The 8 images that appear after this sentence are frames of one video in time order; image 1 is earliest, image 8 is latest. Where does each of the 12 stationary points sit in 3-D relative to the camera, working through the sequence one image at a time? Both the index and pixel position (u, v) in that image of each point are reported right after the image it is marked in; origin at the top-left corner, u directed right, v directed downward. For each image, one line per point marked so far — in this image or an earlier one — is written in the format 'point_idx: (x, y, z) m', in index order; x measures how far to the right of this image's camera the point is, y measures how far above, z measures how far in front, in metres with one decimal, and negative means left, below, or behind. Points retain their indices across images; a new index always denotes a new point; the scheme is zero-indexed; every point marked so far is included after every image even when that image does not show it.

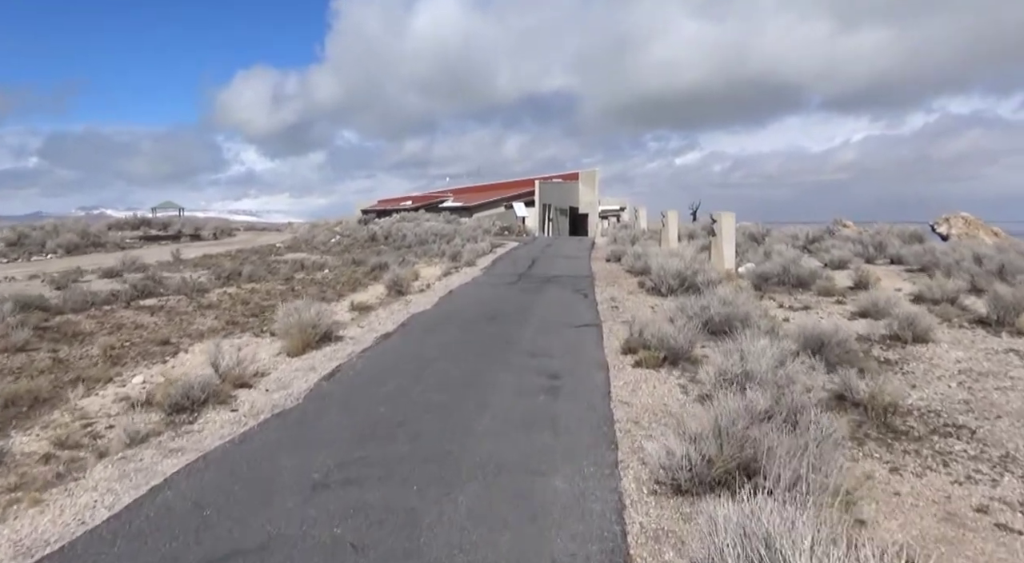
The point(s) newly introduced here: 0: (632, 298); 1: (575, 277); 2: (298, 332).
0: (+2.8, -0.4, +15.1) m
1: (+1.9, +0.1, +18.8) m
2: (-3.4, -0.8, +10.3) m
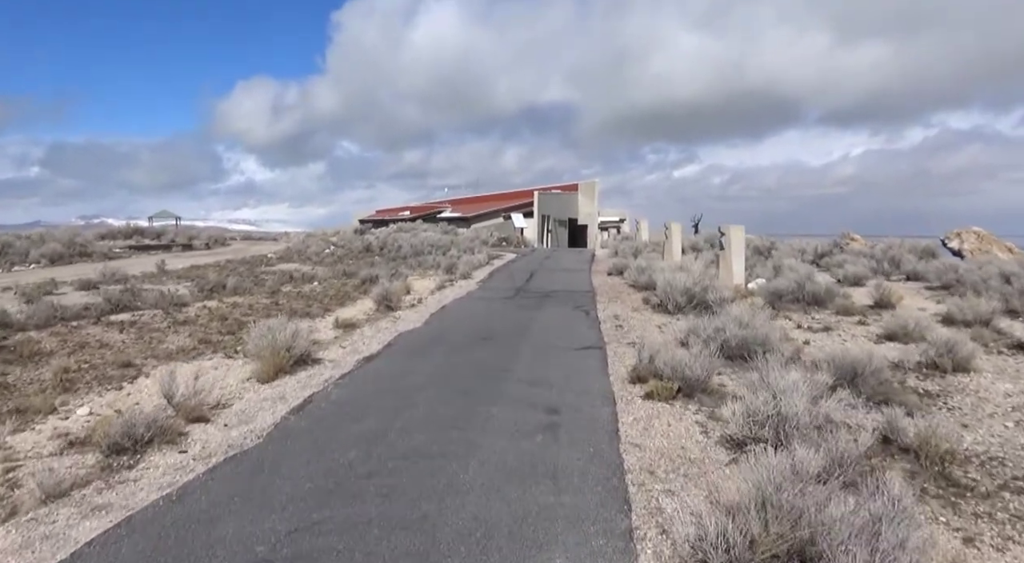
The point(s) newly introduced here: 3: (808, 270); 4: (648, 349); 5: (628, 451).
0: (+2.7, -0.8, +14.1) m
1: (+1.8, -0.3, +17.8) m
2: (-3.4, -1.0, +9.3) m
3: (+9.0, +0.3, +19.9) m
4: (+1.9, -1.0, +9.2) m
5: (+1.1, -1.6, +6.1) m
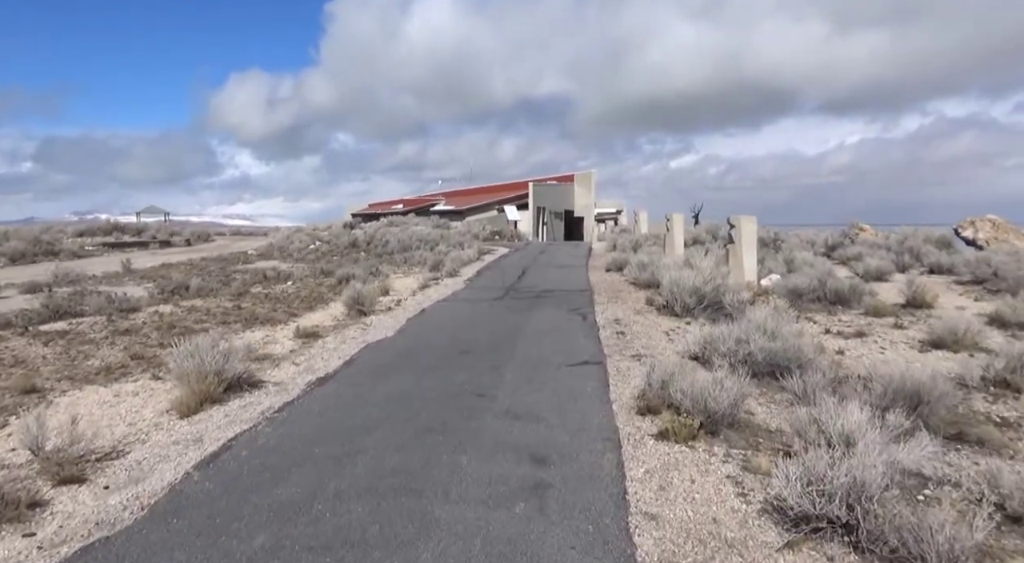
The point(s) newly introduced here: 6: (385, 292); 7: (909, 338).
0: (+2.5, -0.7, +12.5) m
1: (+1.5, -0.3, +16.1) m
2: (-3.7, -1.1, +7.6) m
3: (+8.7, +0.4, +18.2) m
4: (+1.7, -1.0, +7.5) m
5: (+0.9, -1.7, +4.4) m
6: (-3.3, -0.3, +17.1) m
7: (+6.4, -0.9, +10.6) m
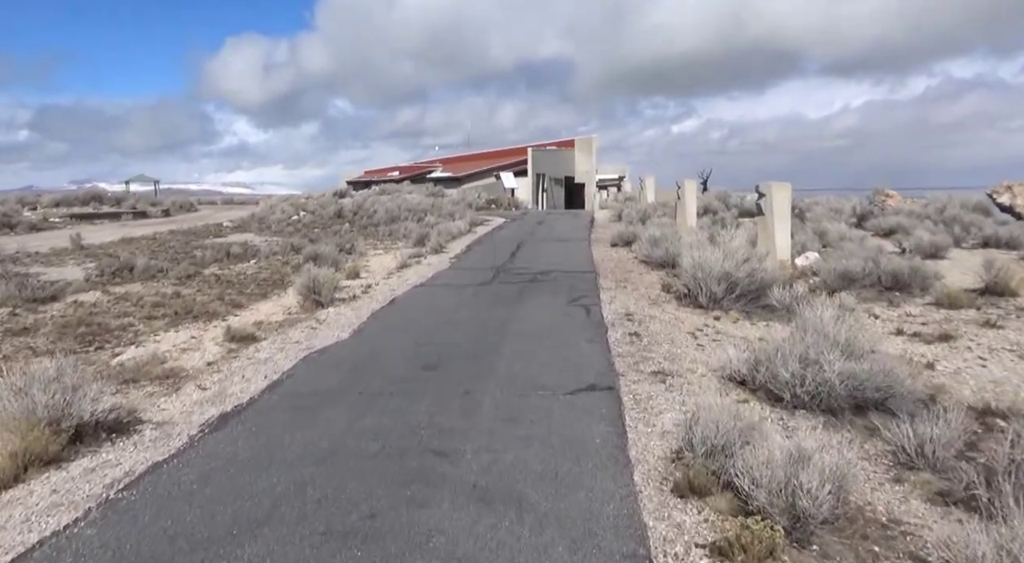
0: (+2.3, -0.5, +10.0) m
1: (+1.3, +0.1, +13.7) m
2: (-3.9, -1.2, +5.2) m
3: (+8.5, +1.0, +15.7) m
4: (+1.5, -1.0, +5.1) m
5: (+0.6, -1.9, +2.0) m
6: (-3.5, +0.1, +14.7) m
7: (+6.2, -0.8, +8.2) m
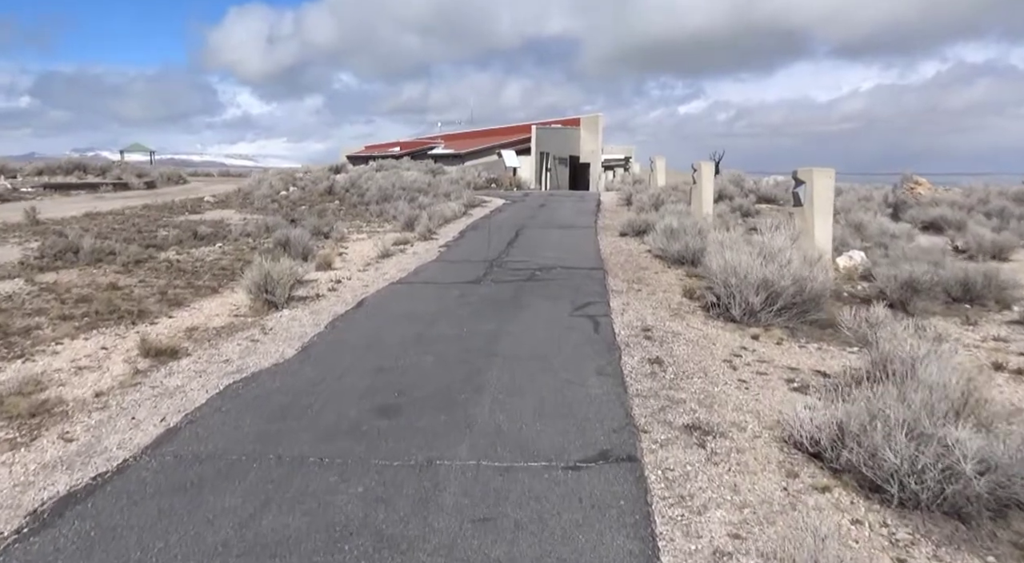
0: (+2.1, -0.6, +8.1) m
1: (+1.2, +0.2, +11.7) m
2: (-4.0, -1.3, +3.3) m
3: (+8.4, +0.9, +13.7) m
4: (+1.3, -1.3, +3.2) m
5: (+0.5, -2.2, +0.2) m
6: (-3.6, +0.3, +12.7) m
7: (+6.1, -1.0, +6.2) m
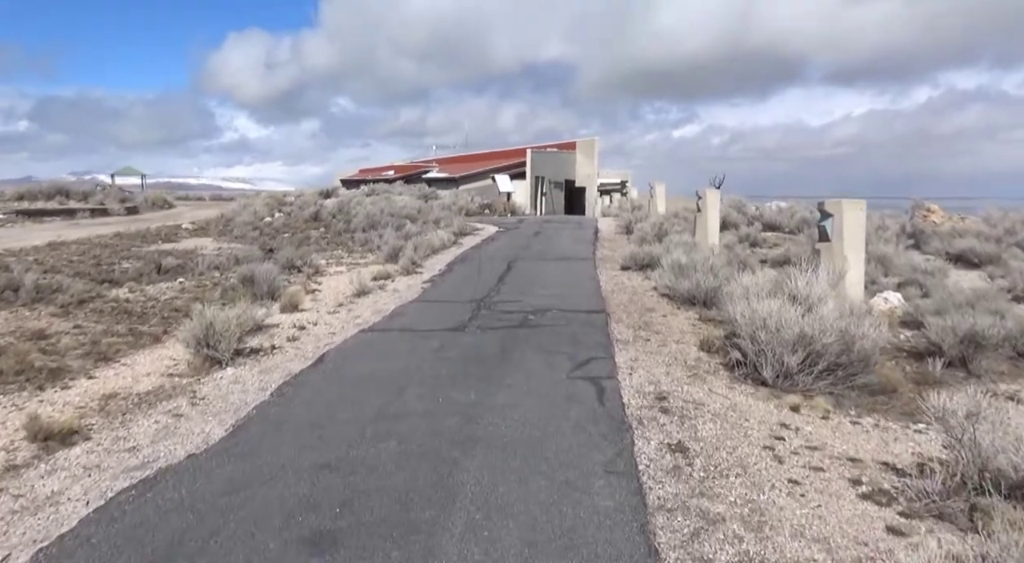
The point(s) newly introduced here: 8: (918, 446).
0: (+2.0, -1.2, +6.6) m
1: (+1.0, -0.6, +10.2) m
2: (-4.1, -1.7, +1.8) m
3: (+8.2, +0.2, +12.3) m
4: (+1.2, -1.7, +1.7) m
5: (+0.4, -2.5, -1.4) m
6: (-3.8, -0.5, +11.2) m
7: (+5.9, -1.5, +4.8) m
8: (+3.5, -1.4, +5.7) m
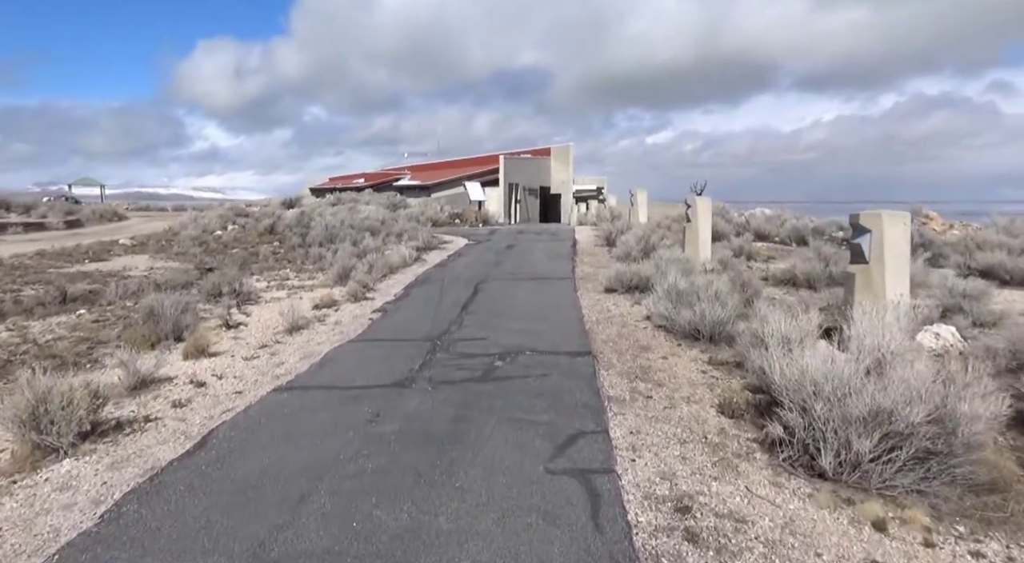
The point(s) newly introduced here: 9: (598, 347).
0: (+1.6, -1.6, +4.5) m
1: (+0.6, -1.0, +8.1) m
2: (-4.3, -2.2, -0.6) m
3: (+7.7, -0.2, +10.4) m
4: (+1.1, -2.1, -0.5) m
5: (+0.3, -2.8, -3.6) m
6: (-4.3, -1.0, +8.9) m
7: (+5.7, -1.9, +2.8) m
8: (+3.2, -1.8, +3.6) m
9: (+1.2, -0.9, +9.1) m
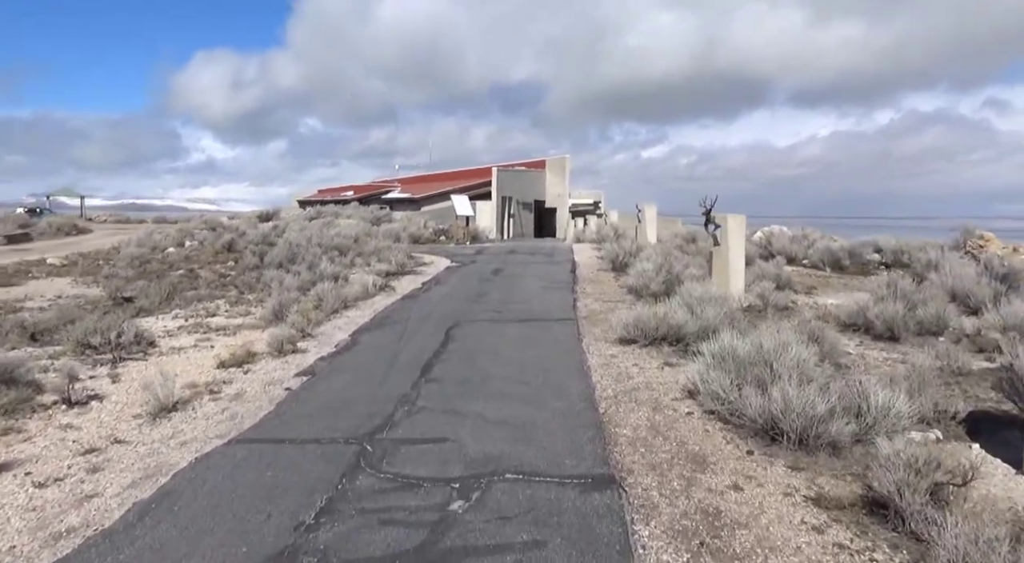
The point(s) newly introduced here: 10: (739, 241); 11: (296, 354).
0: (+1.4, -2.1, +1.0) m
1: (+0.3, -1.6, +4.5) m
2: (-4.5, -2.6, -4.2) m
3: (+7.4, -0.9, +7.0) m
4: (+0.9, -2.5, -4.0) m
5: (+0.2, -3.2, -7.1) m
6: (-4.5, -1.6, +5.3) m
7: (+5.5, -2.4, -0.7) m
8: (+3.0, -2.3, +0.1) m
9: (+1.0, -1.5, +5.6) m
10: (+4.7, +0.8, +13.3) m
11: (-3.2, -1.0, +9.7) m
